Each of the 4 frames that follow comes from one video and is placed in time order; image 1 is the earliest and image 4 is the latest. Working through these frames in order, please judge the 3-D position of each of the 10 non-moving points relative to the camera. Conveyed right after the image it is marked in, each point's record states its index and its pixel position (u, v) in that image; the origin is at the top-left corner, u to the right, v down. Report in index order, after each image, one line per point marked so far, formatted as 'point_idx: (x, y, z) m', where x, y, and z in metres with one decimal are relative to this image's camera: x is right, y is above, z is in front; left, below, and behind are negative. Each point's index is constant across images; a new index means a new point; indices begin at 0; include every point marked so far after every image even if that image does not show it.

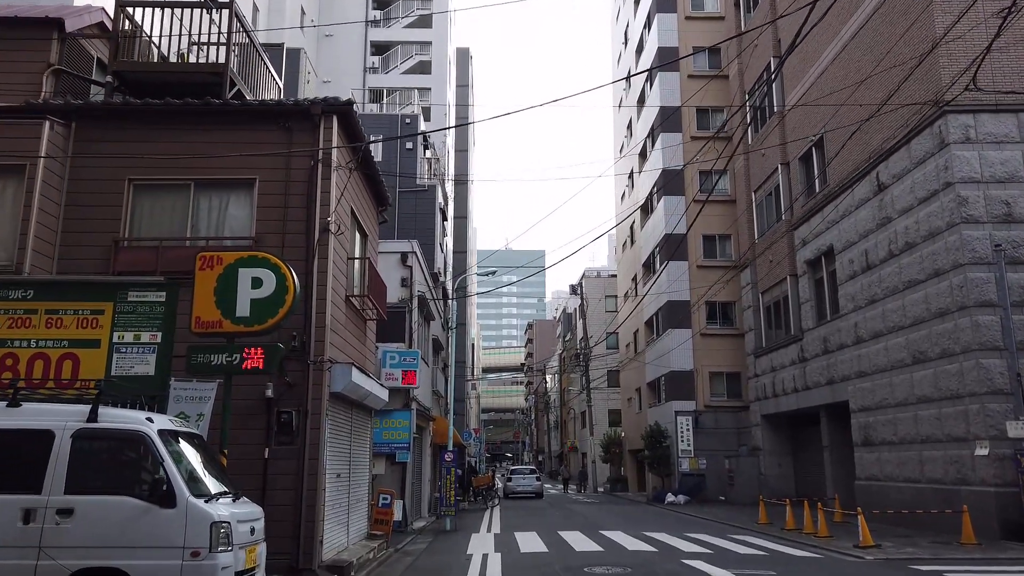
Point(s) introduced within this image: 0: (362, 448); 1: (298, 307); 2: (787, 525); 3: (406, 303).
0: (-2.5, -2.7, +13.7) m
1: (-2.8, -0.3, +10.7) m
2: (+6.4, -5.5, +18.7) m
3: (-2.5, -0.4, +19.6) m
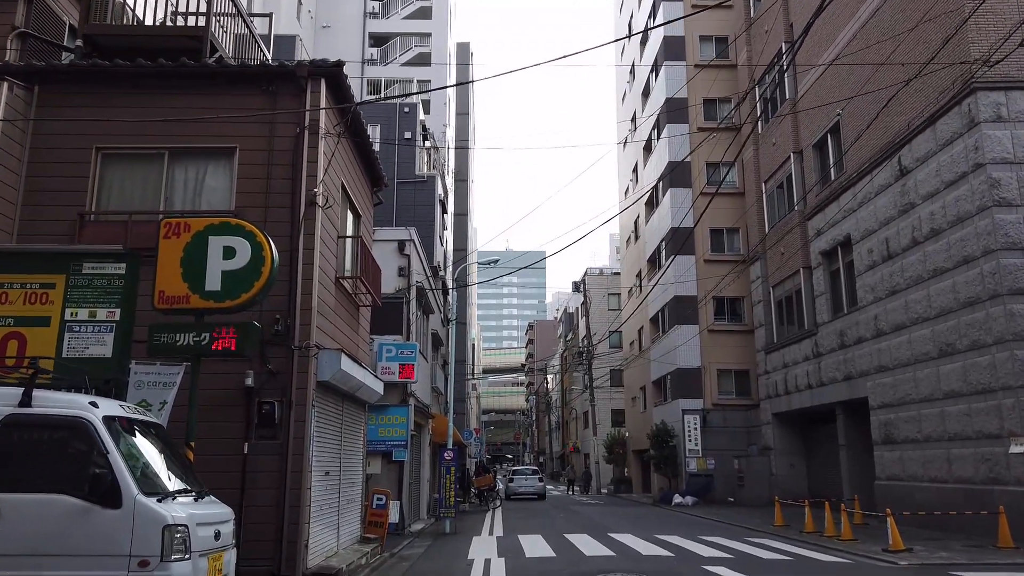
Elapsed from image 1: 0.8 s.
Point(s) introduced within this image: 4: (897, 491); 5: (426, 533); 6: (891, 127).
0: (-2.5, -2.4, +12.7) m
1: (-2.8, 0.0, +9.7) m
2: (+6.4, -5.2, +17.7) m
3: (-2.5, -0.1, +18.6) m
4: (+9.2, -4.9, +19.4) m
5: (-1.9, -5.5, +18.1) m
6: (+9.3, +3.9, +19.8) m
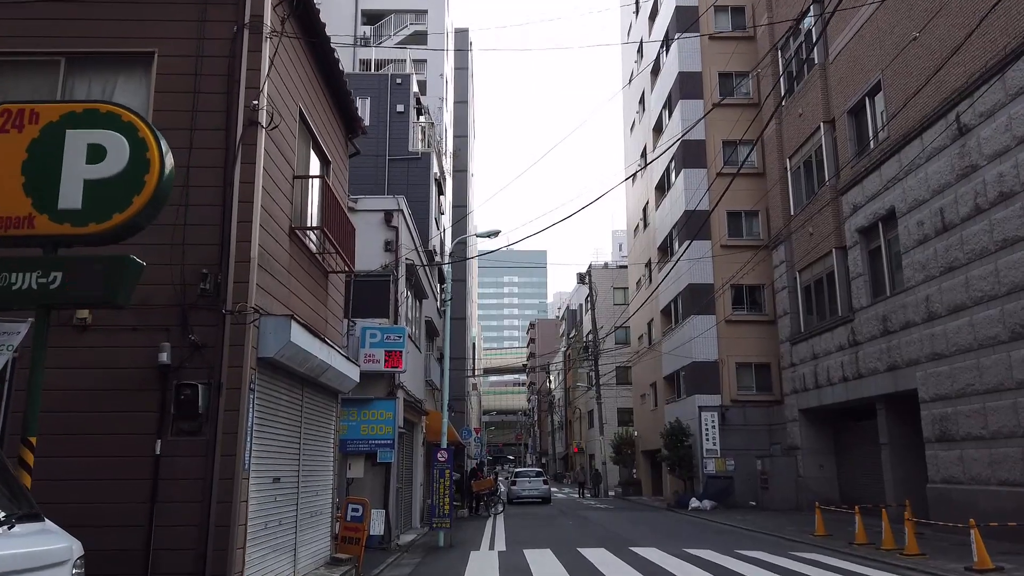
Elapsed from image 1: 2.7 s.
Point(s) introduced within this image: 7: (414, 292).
0: (-2.4, -2.0, +10.3) m
1: (-2.7, +0.5, +7.3) m
2: (+6.5, -4.7, +15.3) m
3: (-2.4, +0.3, +16.1) m
4: (+9.3, -4.4, +17.0) m
5: (-1.8, -5.0, +15.7) m
6: (+9.4, +4.5, +17.4) m
7: (-2.3, -0.1, +18.5) m
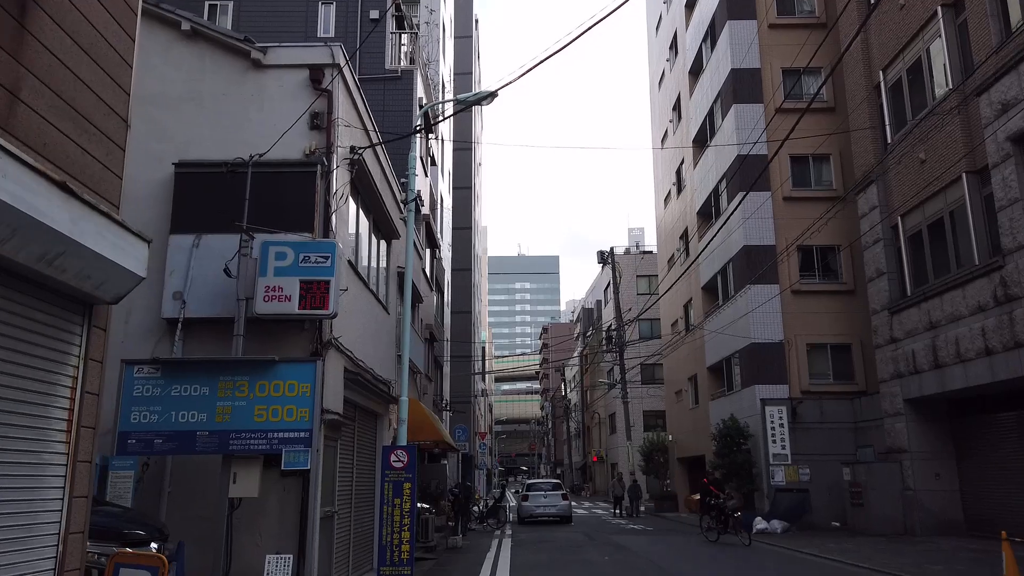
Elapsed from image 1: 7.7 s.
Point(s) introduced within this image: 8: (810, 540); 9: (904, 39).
0: (-2.4, -0.6, +3.9) m
1: (-2.8, +1.9, +1.0) m
2: (+6.6, -3.4, +8.8) m
3: (-2.4, +1.6, +9.8) m
4: (+9.4, -3.0, +10.4) m
5: (-1.8, -3.7, +9.3) m
6: (+9.4, +5.8, +11.0) m
7: (-2.2, +1.1, +12.2) m
8: (+7.2, -6.1, +19.5) m
9: (+9.4, +6.0, +19.4) m
